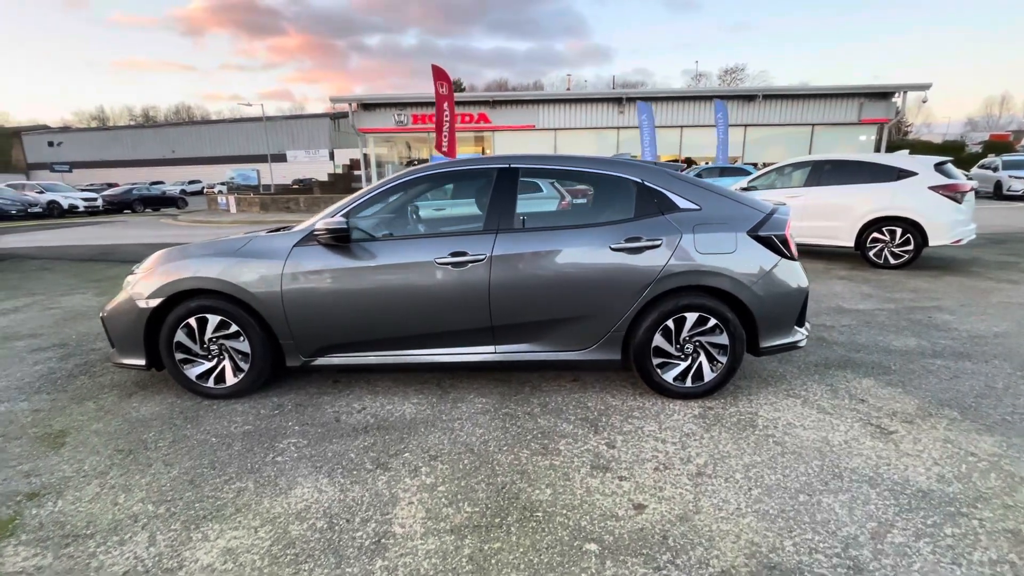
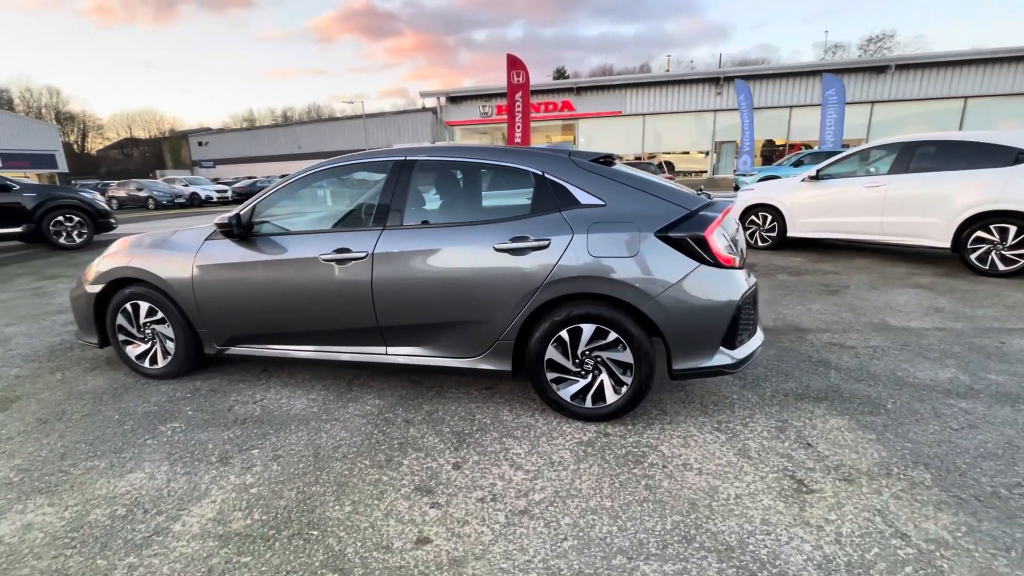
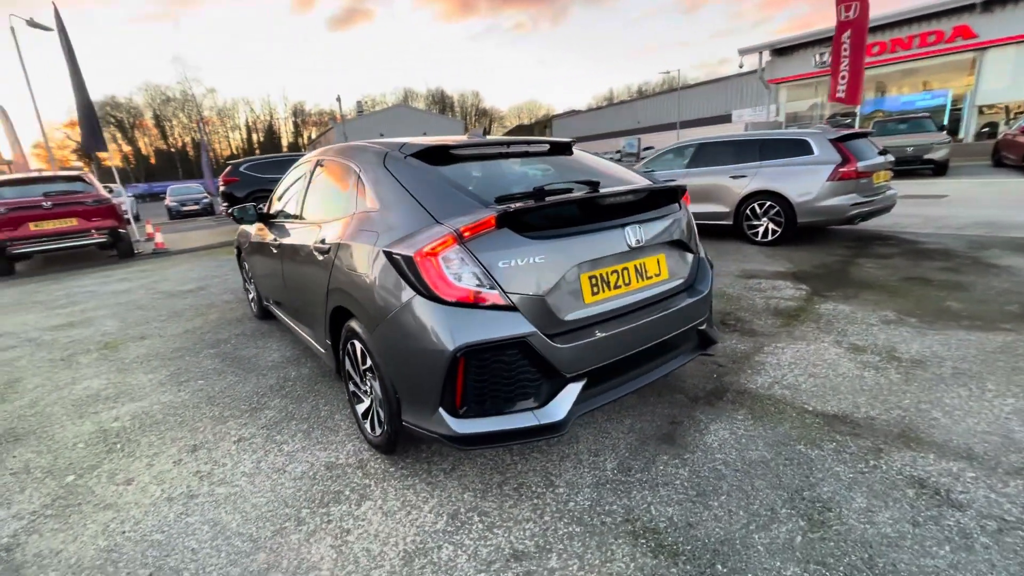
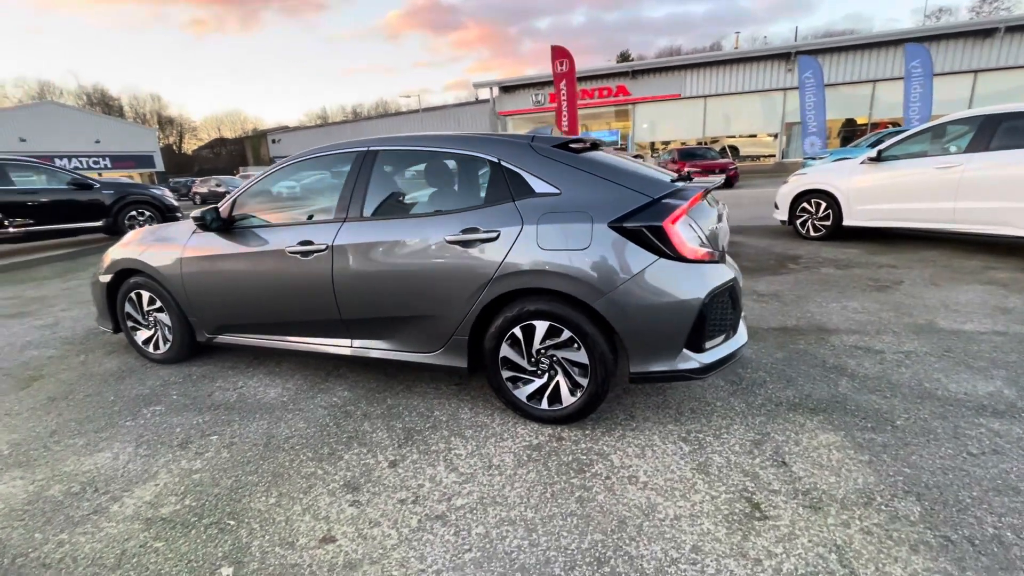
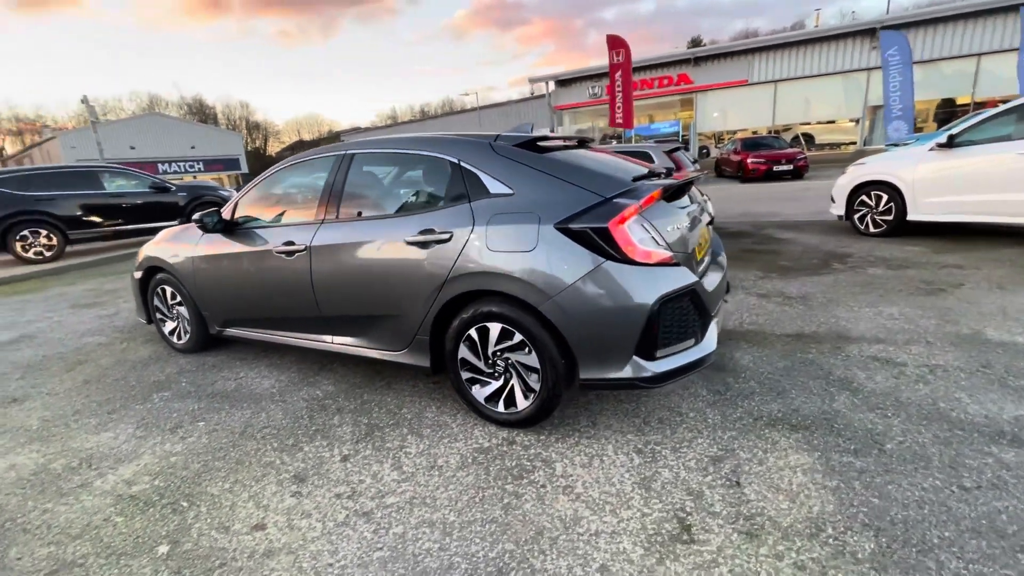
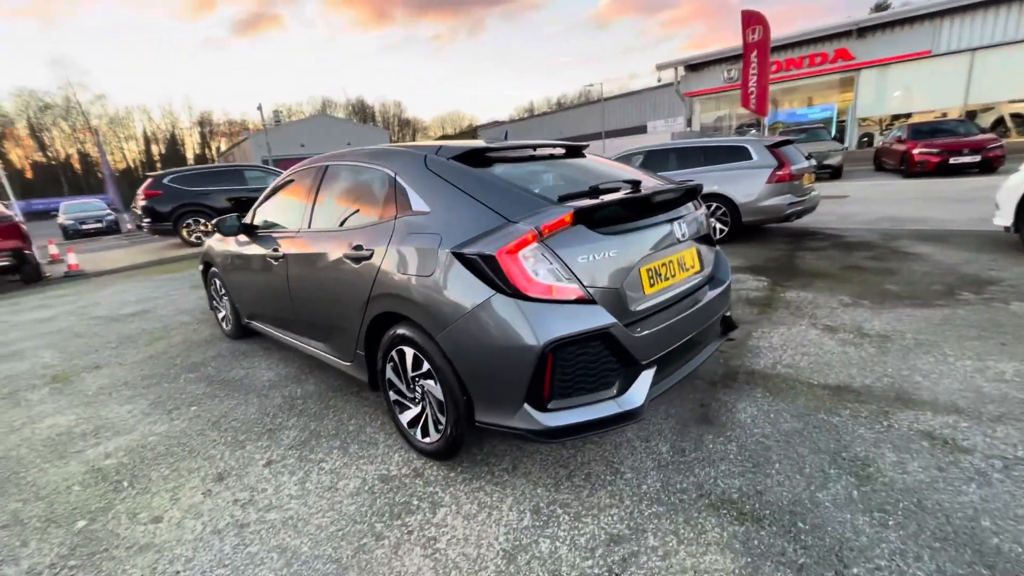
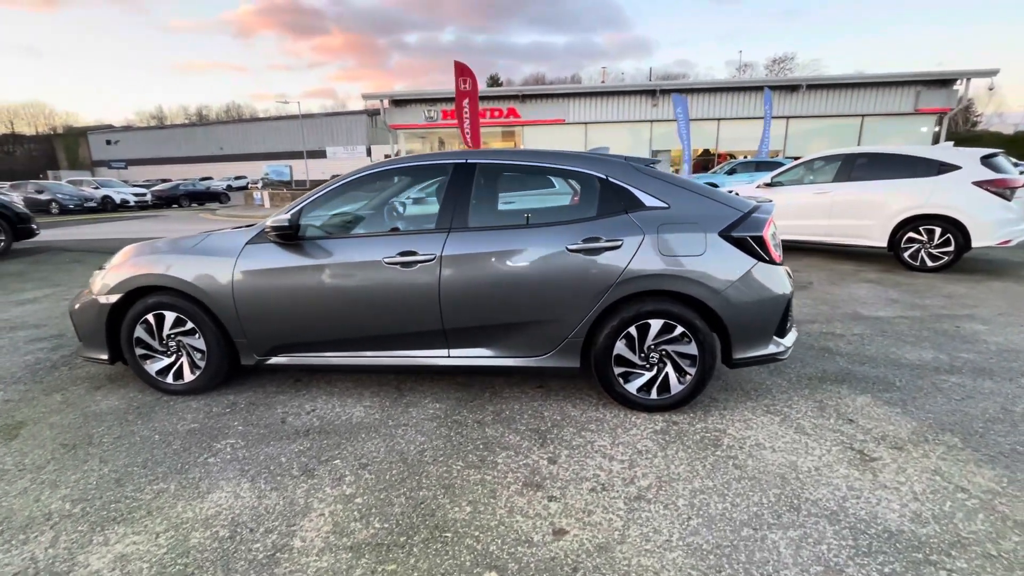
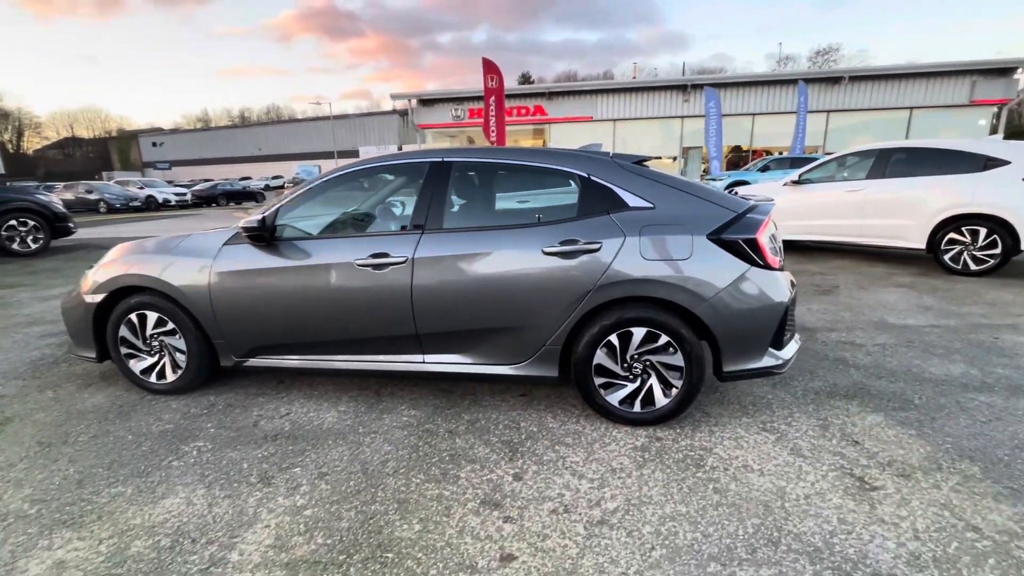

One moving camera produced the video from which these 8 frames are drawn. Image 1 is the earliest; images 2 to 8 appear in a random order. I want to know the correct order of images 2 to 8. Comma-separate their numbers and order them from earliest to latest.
7, 8, 2, 4, 5, 6, 3
